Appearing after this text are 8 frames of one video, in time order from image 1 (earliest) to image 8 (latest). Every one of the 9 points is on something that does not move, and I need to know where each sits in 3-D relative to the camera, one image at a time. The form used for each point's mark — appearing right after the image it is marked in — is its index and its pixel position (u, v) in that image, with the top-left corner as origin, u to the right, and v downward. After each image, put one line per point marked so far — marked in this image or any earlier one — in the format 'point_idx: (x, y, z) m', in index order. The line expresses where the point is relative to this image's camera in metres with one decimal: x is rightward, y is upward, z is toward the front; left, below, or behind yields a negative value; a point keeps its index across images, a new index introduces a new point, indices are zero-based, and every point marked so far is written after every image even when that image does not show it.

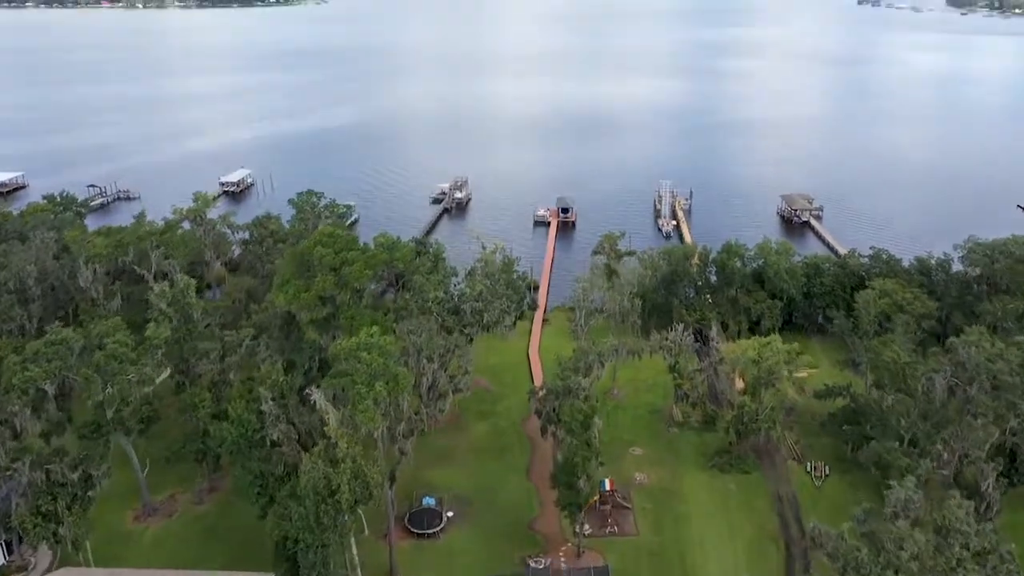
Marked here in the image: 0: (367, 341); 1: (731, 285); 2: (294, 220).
0: (-1.7, -0.6, +9.9) m
1: (+4.7, +0.1, +17.4) m
2: (-4.6, +1.4, +17.0) m
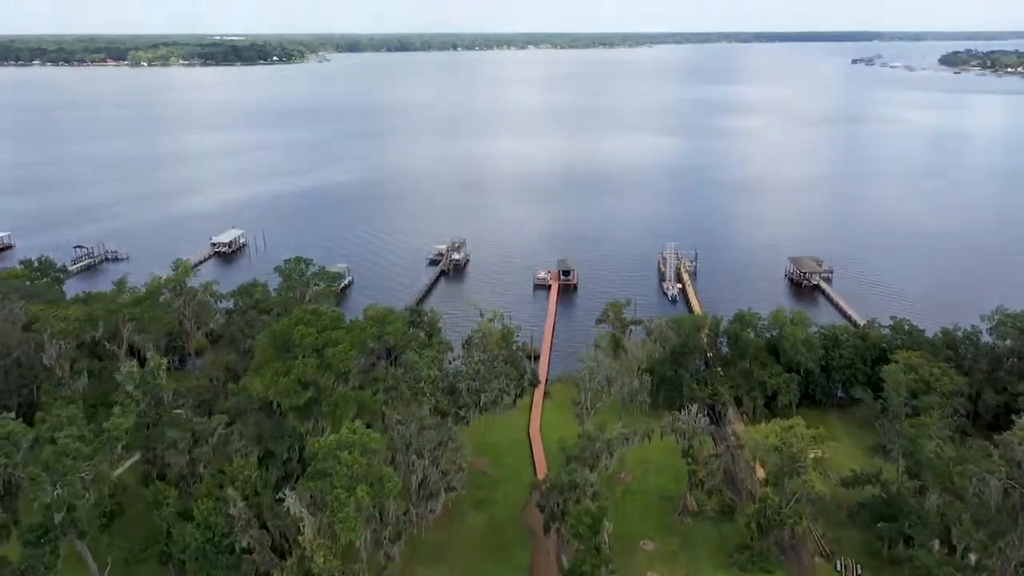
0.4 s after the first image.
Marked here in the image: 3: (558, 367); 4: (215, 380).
0: (-1.7, -1.6, +8.8) m
1: (+4.7, -1.4, +16.4) m
2: (-4.6, 0.0, +16.1) m
3: (+1.1, -1.9, +19.5) m
4: (-4.8, -1.5, +13.1) m
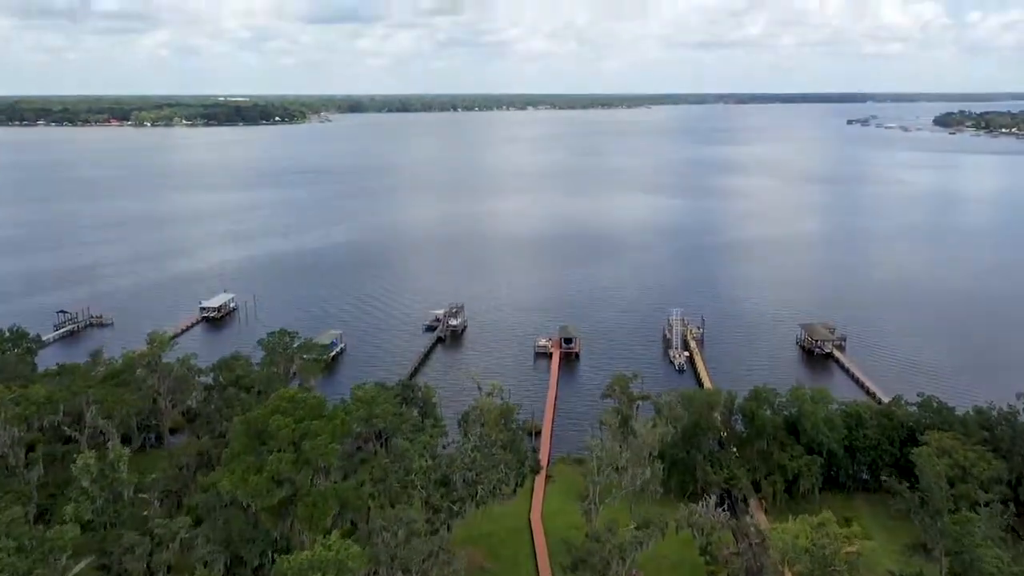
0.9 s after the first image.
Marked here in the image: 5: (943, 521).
0: (-1.7, -2.5, +7.6) m
1: (+4.7, -2.8, +15.2) m
2: (-4.6, -1.4, +15.0) m
3: (+1.1, -3.6, +18.2) m
4: (-4.8, -2.7, +11.9) m
5: (+6.0, -3.2, +11.2) m
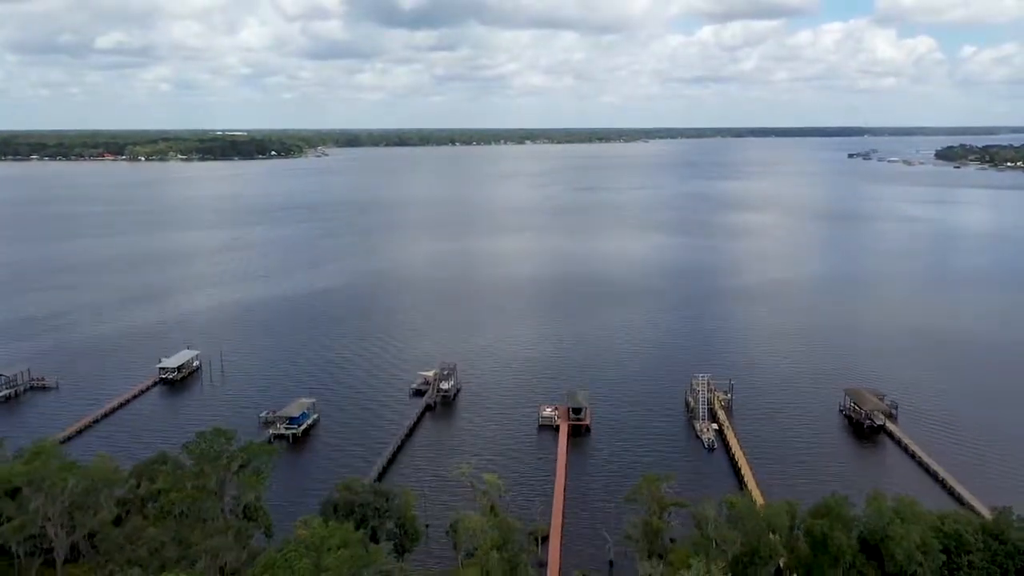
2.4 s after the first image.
0: (-1.7, -3.4, +4.2) m
1: (+4.7, -4.0, +11.8) m
2: (-4.6, -2.6, +11.6) m
3: (+1.1, -4.9, +14.8) m
4: (-4.8, -3.8, +8.5) m
5: (+6.0, -4.3, +7.8) m
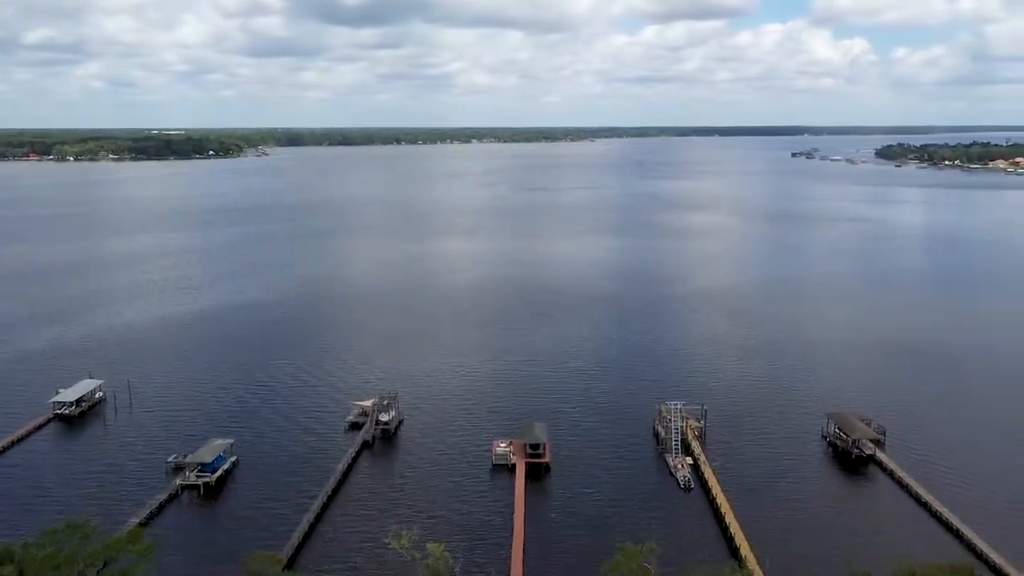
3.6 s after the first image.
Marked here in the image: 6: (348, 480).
0: (-1.8, -3.9, +1.5) m
1: (+4.2, -4.5, +9.5) m
2: (-5.1, -3.2, +8.7) m
3: (+0.4, -5.4, +12.2) m
4: (-5.1, -4.3, +5.6) m
5: (+5.7, -4.7, +5.6) m
6: (-3.8, -4.4, +18.5) m
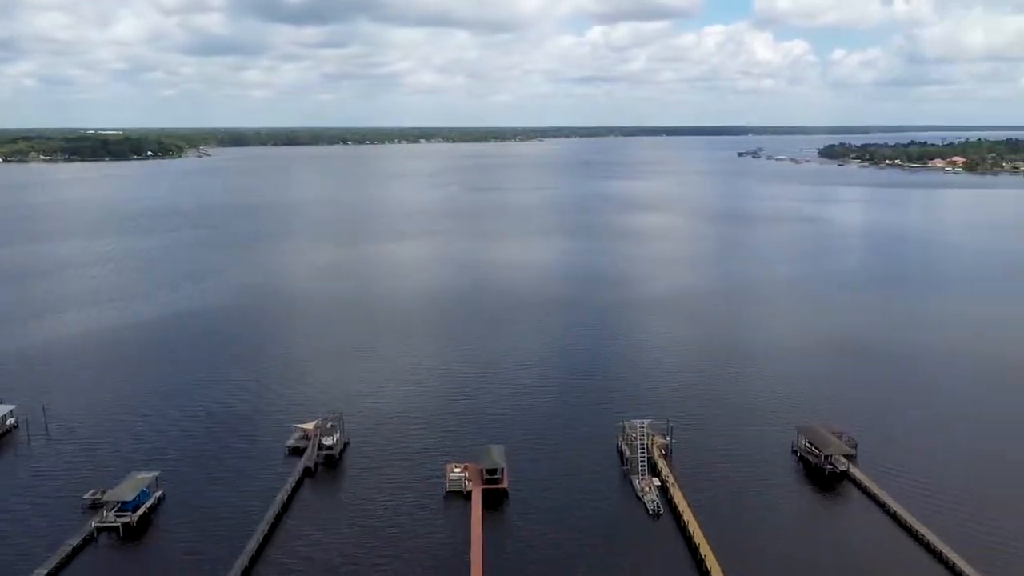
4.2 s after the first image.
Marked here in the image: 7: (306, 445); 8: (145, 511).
0: (-1.6, -4.2, 0.0) m
1: (+3.8, -4.7, +8.3) m
2: (-5.4, -3.5, +7.0) m
3: (-0.2, -5.7, +10.8) m
4: (-5.2, -4.7, +3.9) m
5: (+5.6, -4.9, +4.5) m
6: (-4.7, -4.7, +16.9) m
7: (-5.0, -3.8, +19.6) m
8: (-7.5, -4.6, +16.5) m
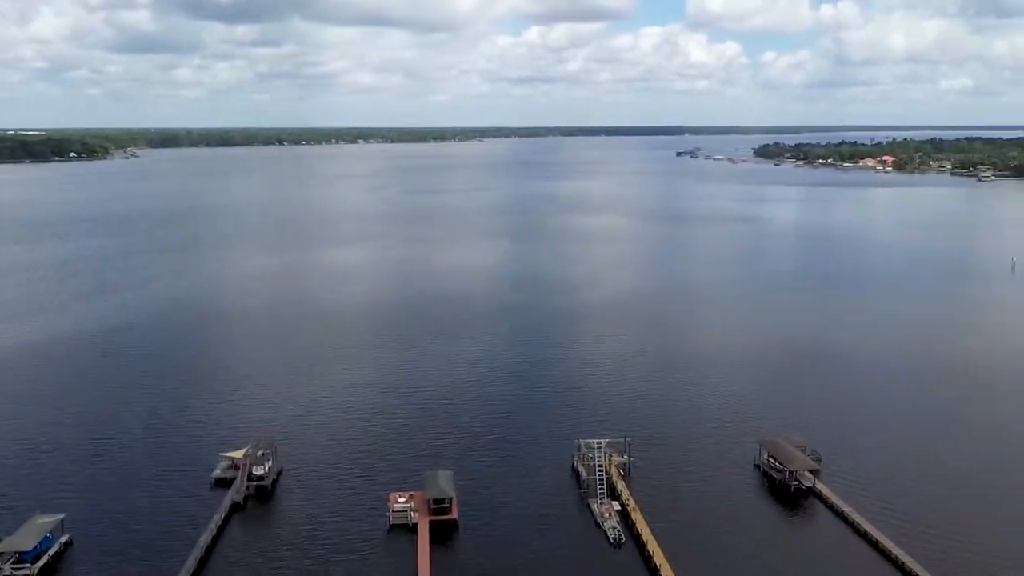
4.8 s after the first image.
0: (-1.4, -4.5, -1.4) m
1: (+3.4, -4.9, +7.3) m
2: (-5.7, -3.9, +5.2) m
3: (-0.7, -5.9, +9.5) m
4: (-5.2, -5.0, +2.2) m
5: (+5.5, -5.1, +3.6) m
6: (-5.6, -5.1, +15.2) m
7: (-6.1, -4.1, +17.9) m
8: (-8.4, -5.0, +14.6) m
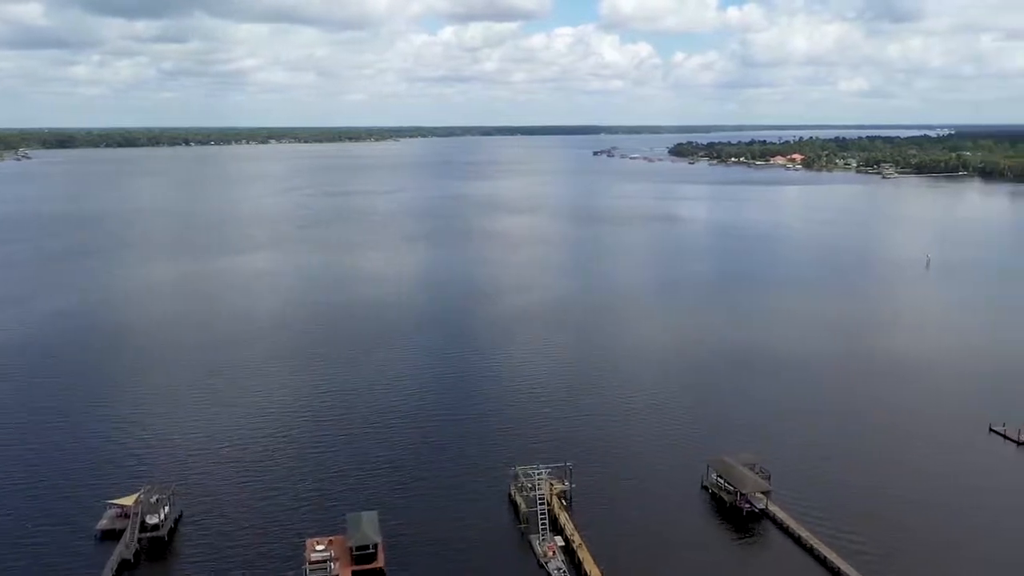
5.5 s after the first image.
0: (-0.8, -4.8, -3.2) m
1: (+3.1, -5.1, +6.0) m
2: (-5.8, -4.3, +3.0) m
3: (-1.2, -6.2, +7.8) m
4: (-5.0, -5.4, 0.0) m
5: (+5.5, -5.3, +2.5) m
6: (-6.7, -5.5, +13.0) m
7: (-7.5, -4.6, +15.6) m
8: (-9.4, -5.5, +12.1) m
